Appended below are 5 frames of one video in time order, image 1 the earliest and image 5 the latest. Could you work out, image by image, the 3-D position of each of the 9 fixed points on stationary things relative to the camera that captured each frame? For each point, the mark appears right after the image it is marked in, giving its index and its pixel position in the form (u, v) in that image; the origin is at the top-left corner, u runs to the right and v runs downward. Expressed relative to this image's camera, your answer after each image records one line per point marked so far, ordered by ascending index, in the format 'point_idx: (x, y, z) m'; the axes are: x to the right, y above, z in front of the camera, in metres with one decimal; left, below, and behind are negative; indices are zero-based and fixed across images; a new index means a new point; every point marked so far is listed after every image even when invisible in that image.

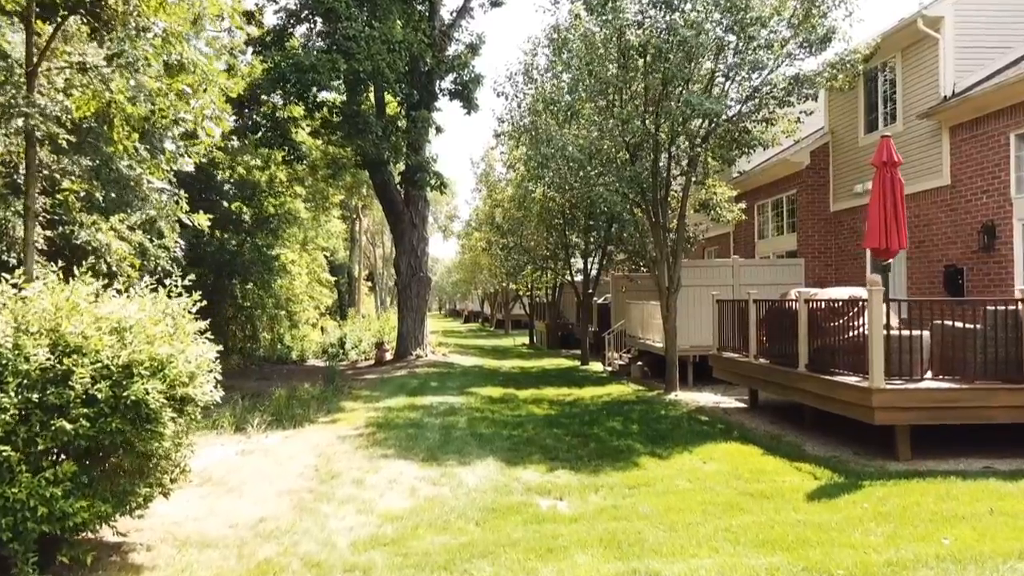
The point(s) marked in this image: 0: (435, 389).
0: (-1.3, -1.7, +13.6) m
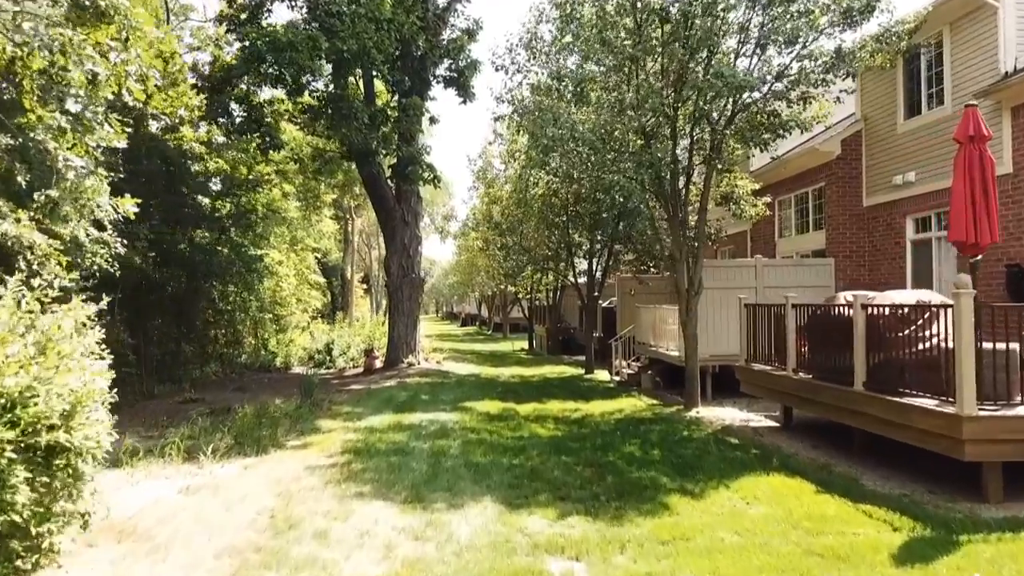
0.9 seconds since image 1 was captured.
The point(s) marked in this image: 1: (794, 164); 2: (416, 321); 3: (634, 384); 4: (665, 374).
0: (-1.3, -1.7, +12.2) m
1: (+5.1, +2.2, +14.8) m
2: (-2.2, -0.8, +19.1) m
3: (+2.3, -1.9, +15.9) m
4: (+2.9, -1.6, +15.7) m
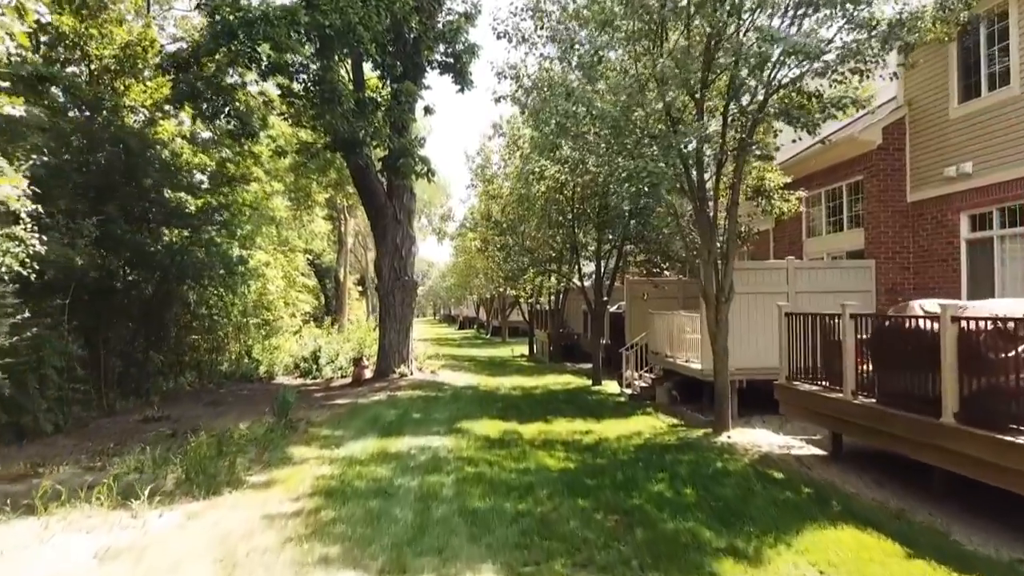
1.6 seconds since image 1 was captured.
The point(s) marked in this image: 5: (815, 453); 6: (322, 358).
0: (-1.2, -1.8, +10.7) m
1: (+5.1, +2.2, +13.3) m
2: (-2.2, -0.9, +17.7) m
3: (+2.4, -1.9, +14.5) m
4: (+3.0, -1.7, +14.3) m
5: (+3.3, -1.8, +8.9) m
6: (-4.5, -1.7, +19.5) m
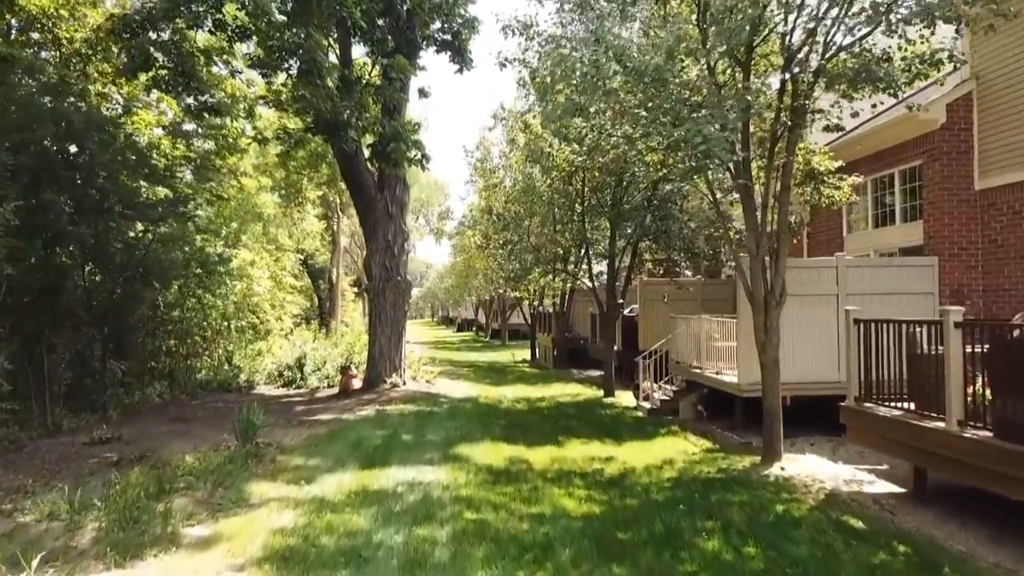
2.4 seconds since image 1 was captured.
0: (-1.2, -1.8, +9.1) m
1: (+5.2, +2.1, +11.7) m
2: (-2.1, -0.9, +16.0) m
3: (+2.4, -2.0, +12.8) m
4: (+3.0, -1.7, +12.7) m
5: (+3.3, -1.8, +7.3) m
6: (-4.4, -1.7, +17.8) m
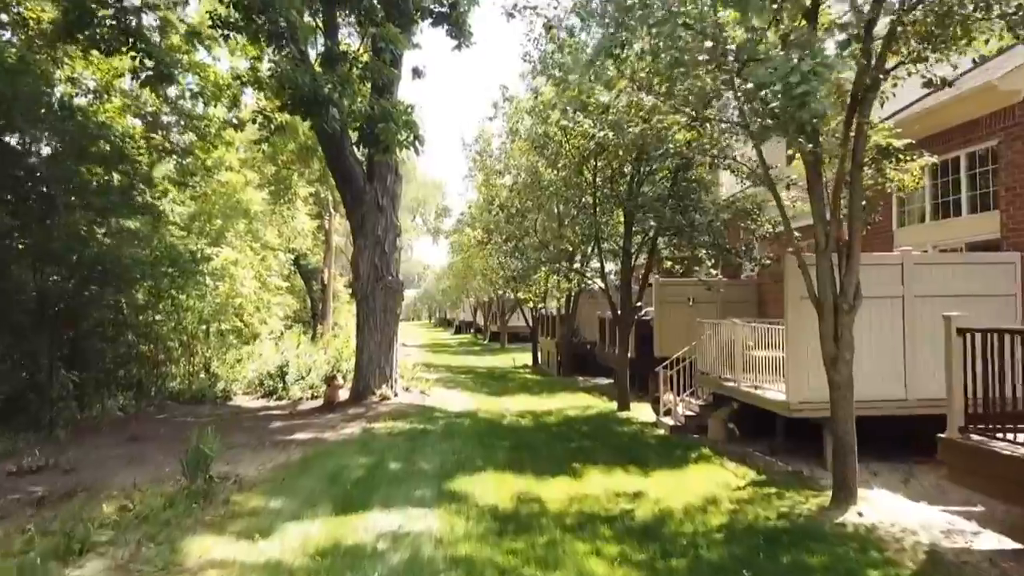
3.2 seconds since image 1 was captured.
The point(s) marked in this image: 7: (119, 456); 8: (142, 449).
0: (-1.1, -1.8, +7.5) m
1: (+5.2, +2.1, +10.2) m
2: (-2.1, -0.9, +14.5) m
3: (+2.5, -2.0, +11.3) m
4: (+3.1, -1.8, +11.1) m
5: (+3.4, -1.8, +5.7) m
6: (-4.4, -1.7, +16.3) m
7: (-4.5, -1.9, +9.5) m
8: (-4.5, -1.9, +10.0) m
